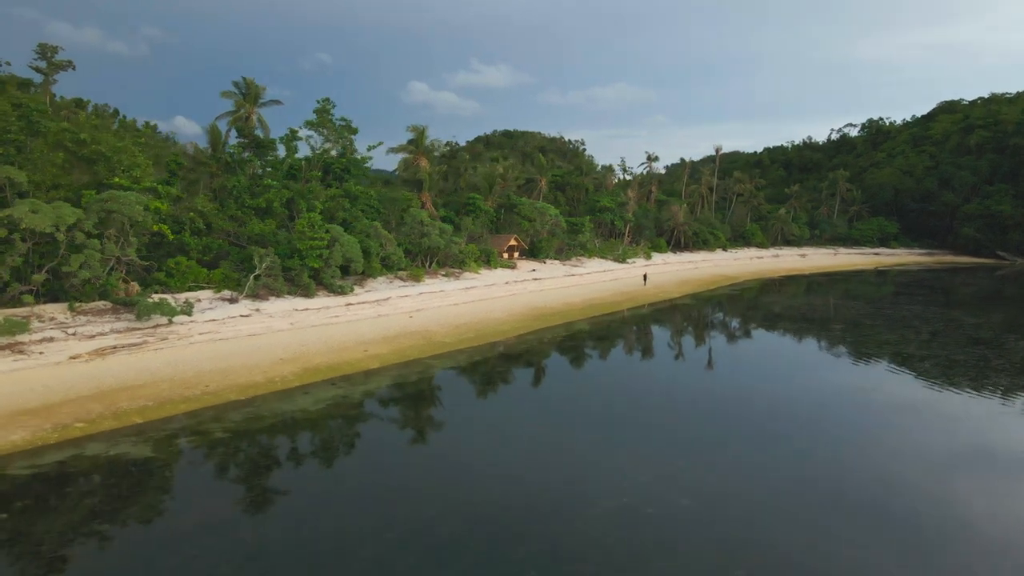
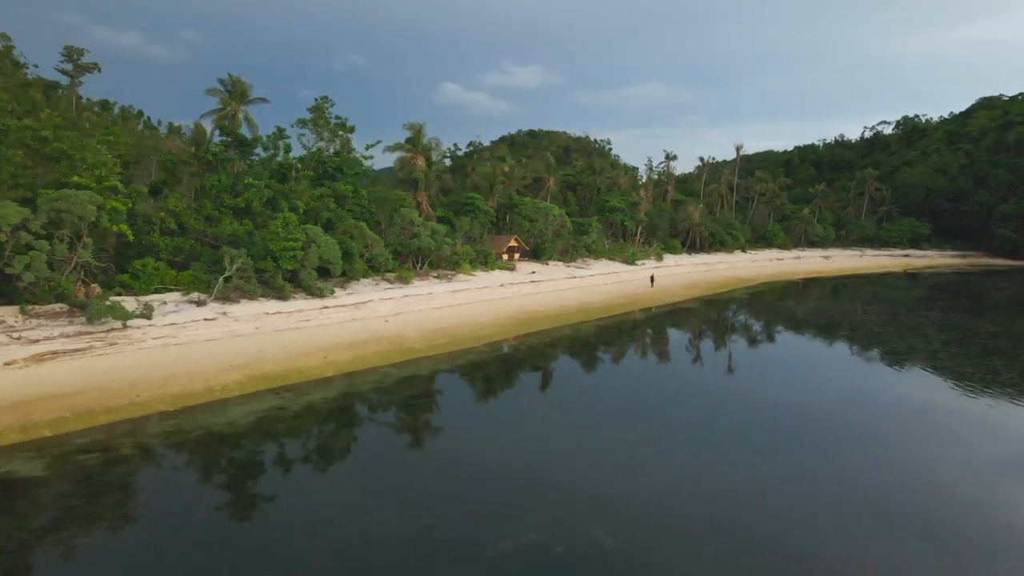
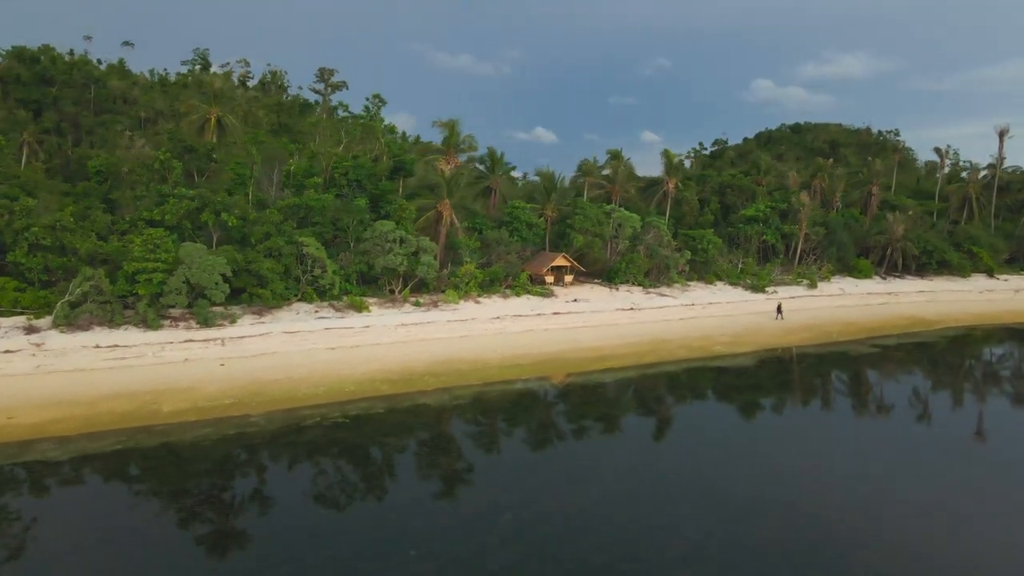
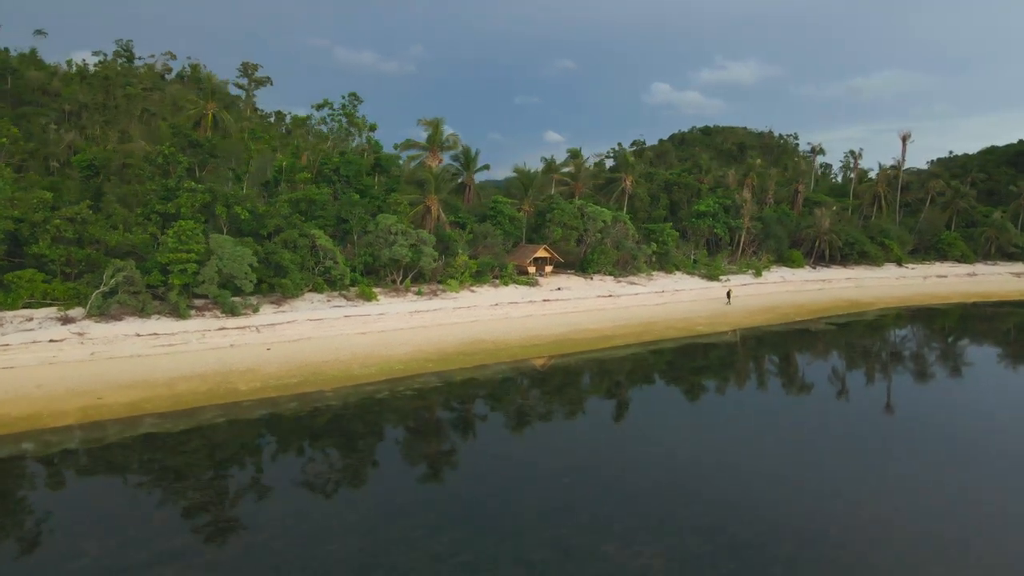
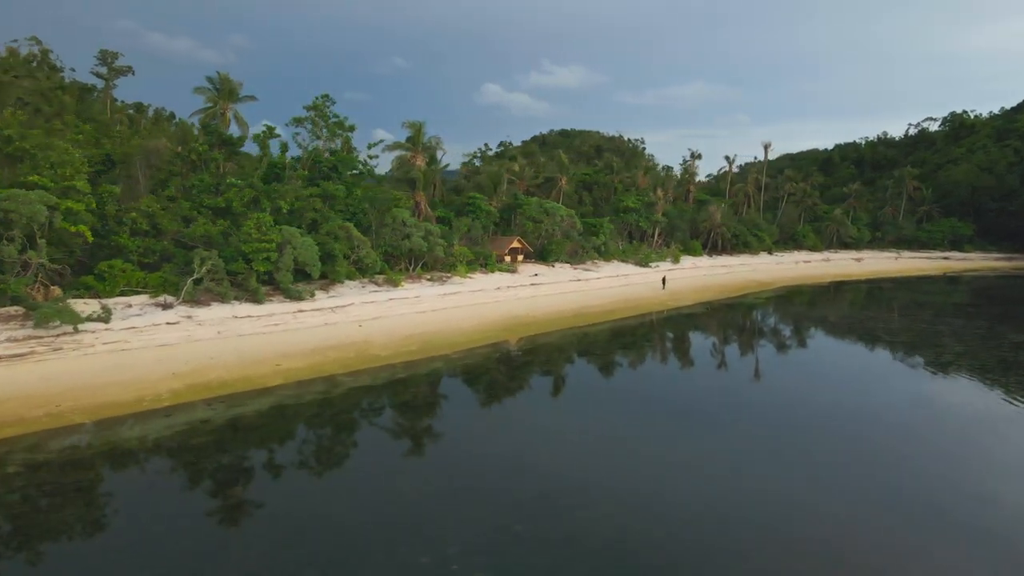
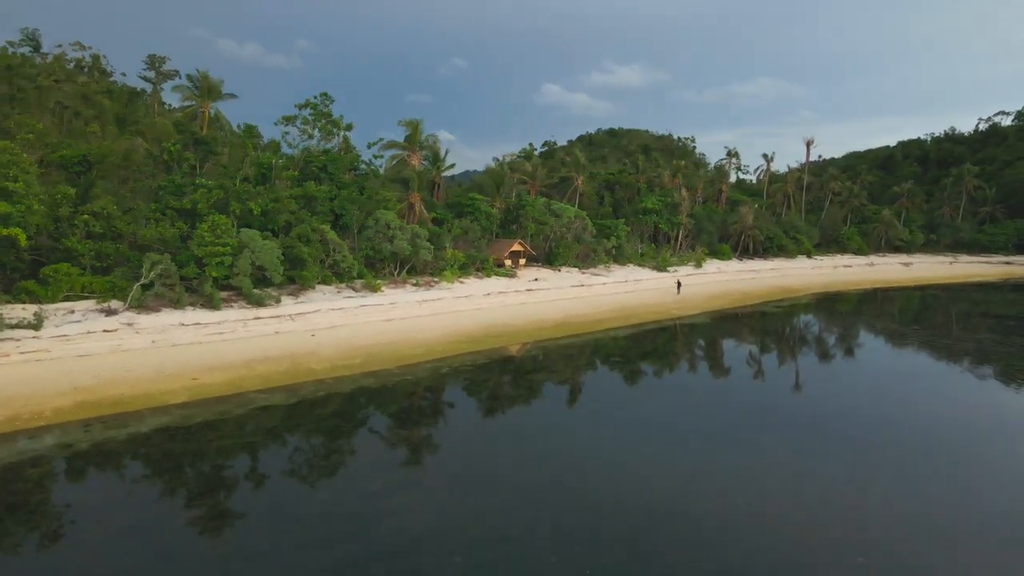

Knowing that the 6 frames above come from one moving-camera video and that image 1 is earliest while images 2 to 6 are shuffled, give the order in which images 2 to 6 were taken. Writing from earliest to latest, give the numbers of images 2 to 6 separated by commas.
2, 5, 6, 4, 3
